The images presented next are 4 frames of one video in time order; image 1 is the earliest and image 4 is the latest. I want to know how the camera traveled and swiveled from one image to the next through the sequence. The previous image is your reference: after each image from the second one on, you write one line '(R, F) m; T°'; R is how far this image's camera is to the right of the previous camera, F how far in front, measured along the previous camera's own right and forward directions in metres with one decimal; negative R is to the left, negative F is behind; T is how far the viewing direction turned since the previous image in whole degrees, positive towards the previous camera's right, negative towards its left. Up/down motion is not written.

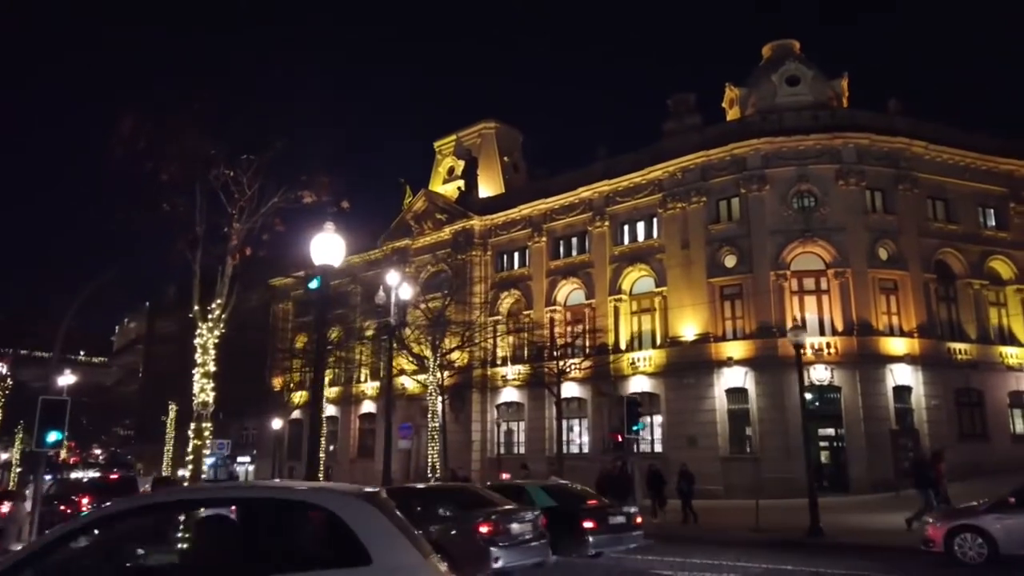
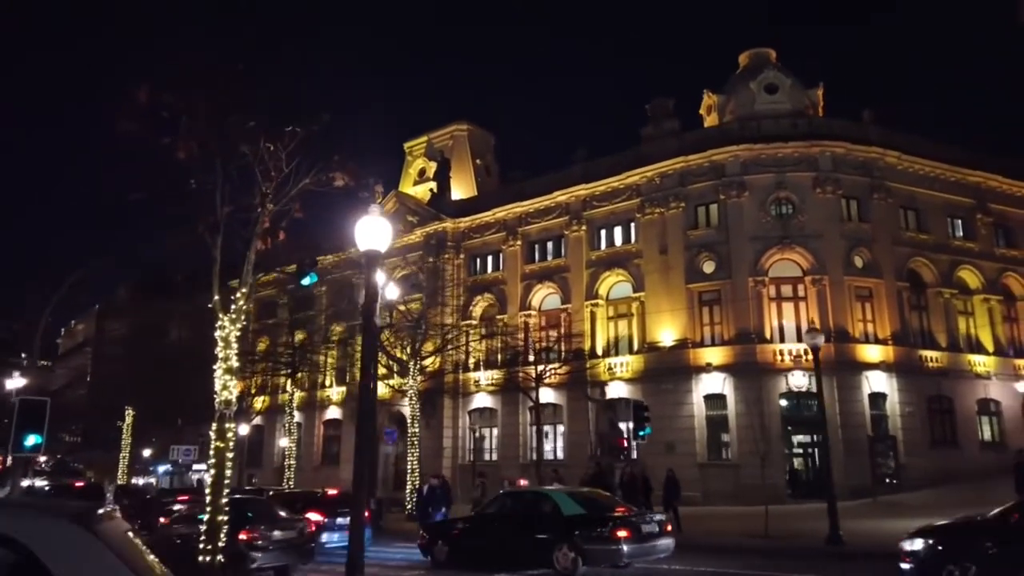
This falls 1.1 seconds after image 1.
(-1.2, +0.7) m; +3°
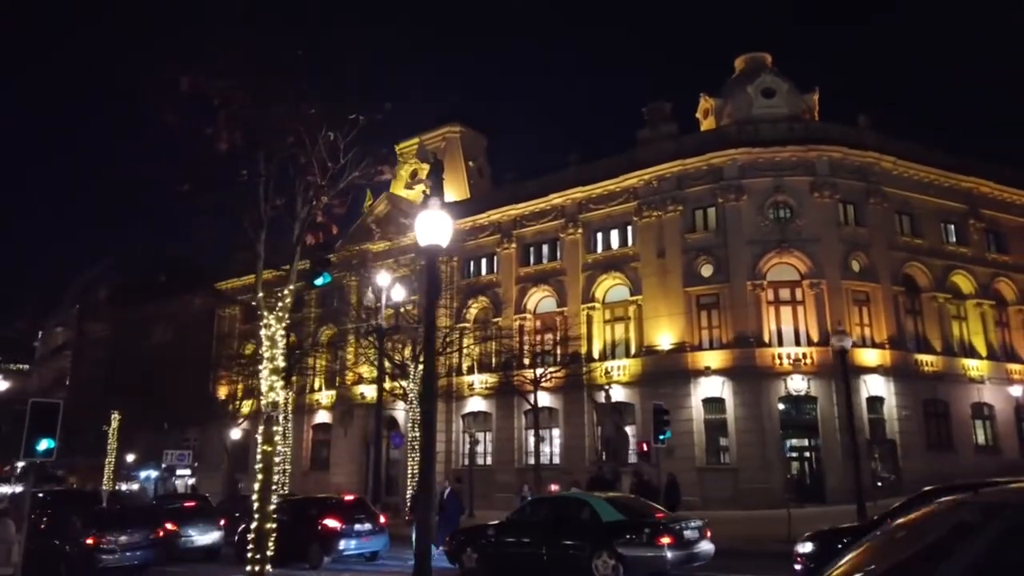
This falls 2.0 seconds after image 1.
(-0.9, +0.3) m; +2°
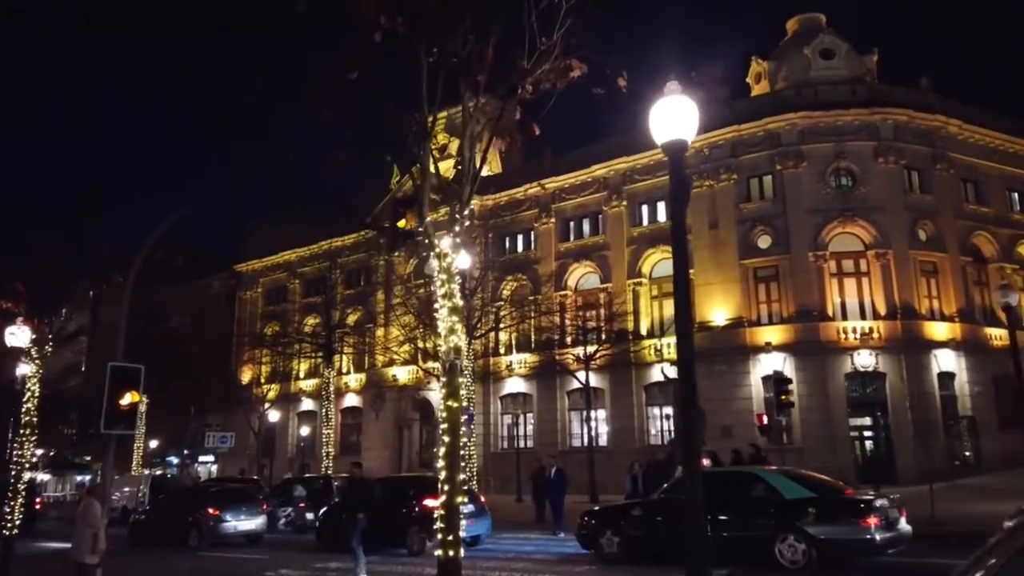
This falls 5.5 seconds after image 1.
(-2.1, +1.8) m; 0°
